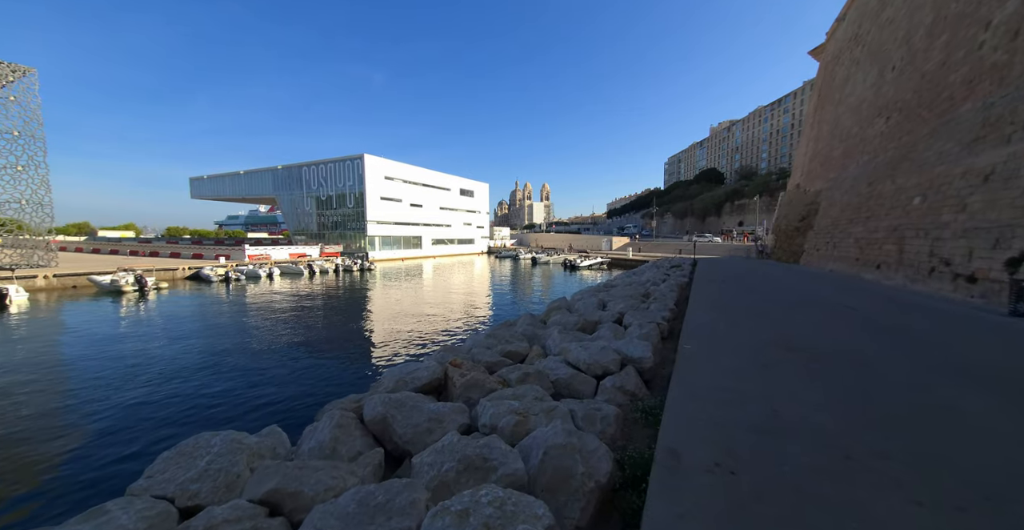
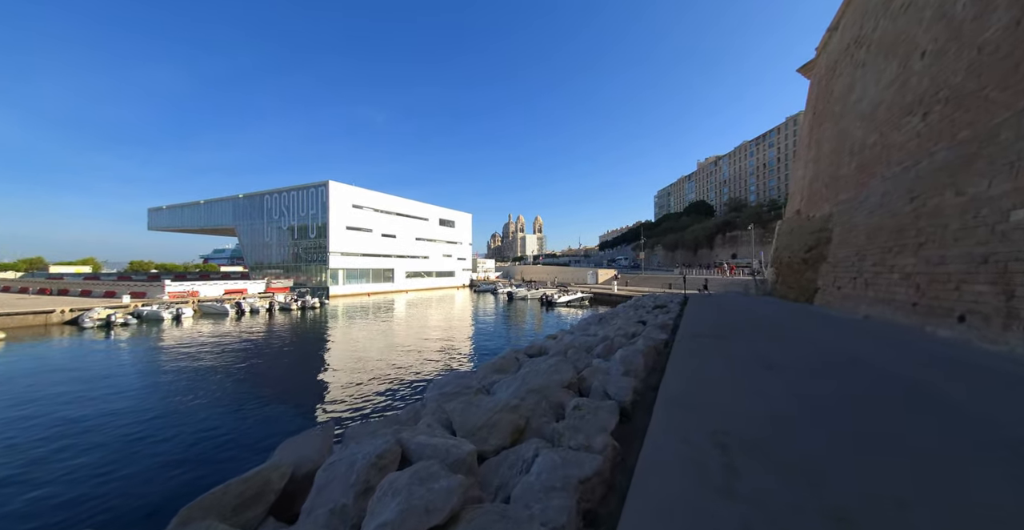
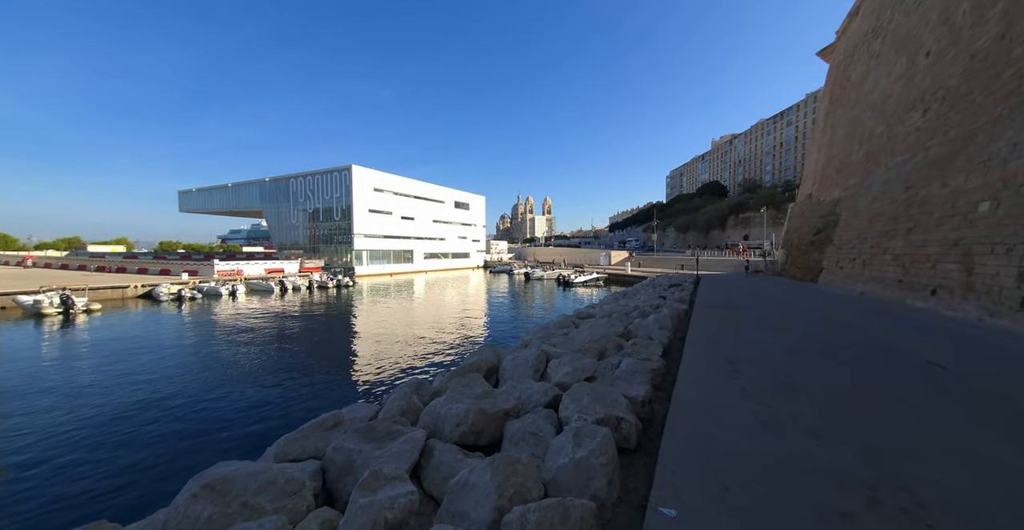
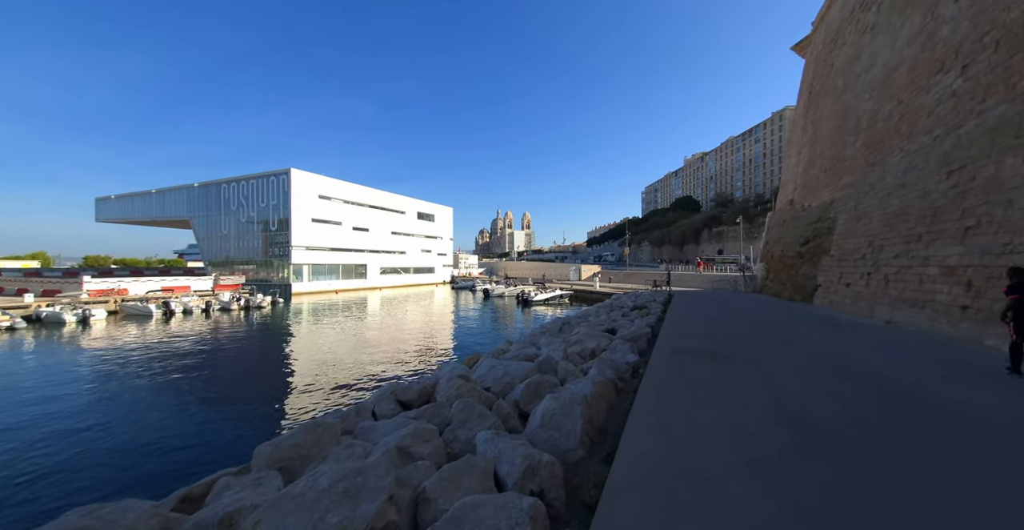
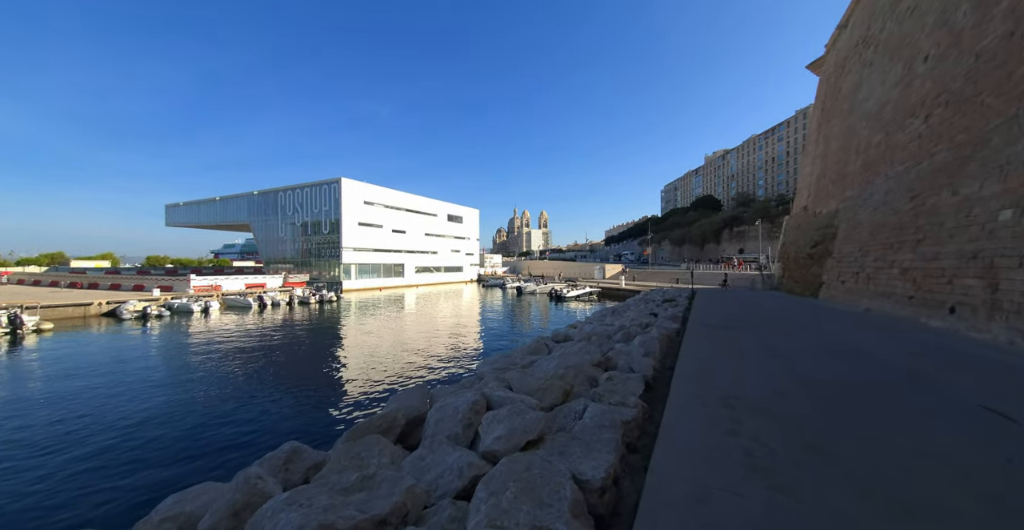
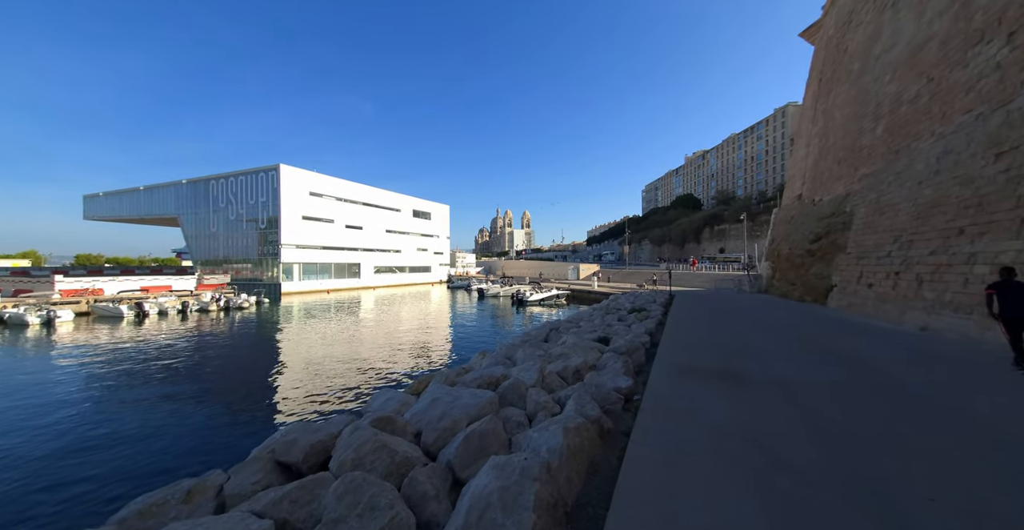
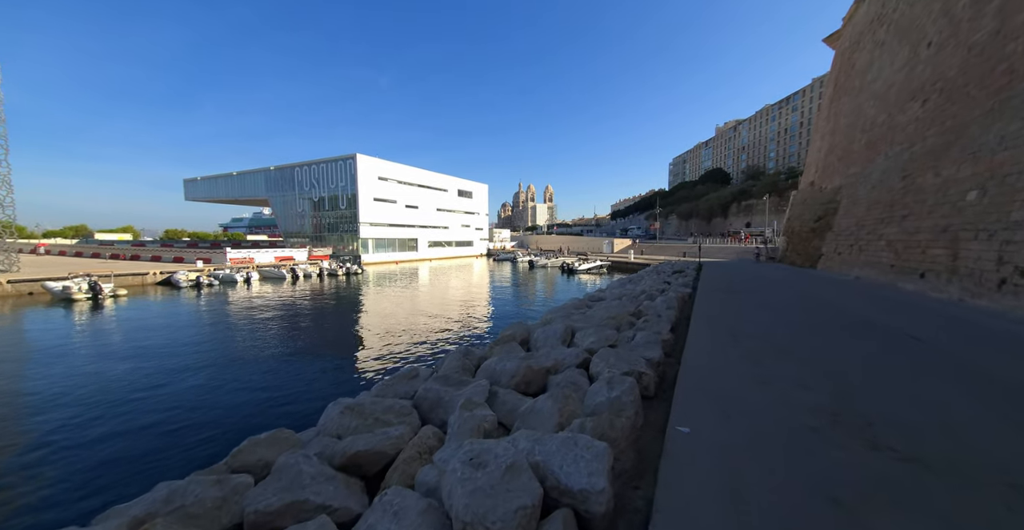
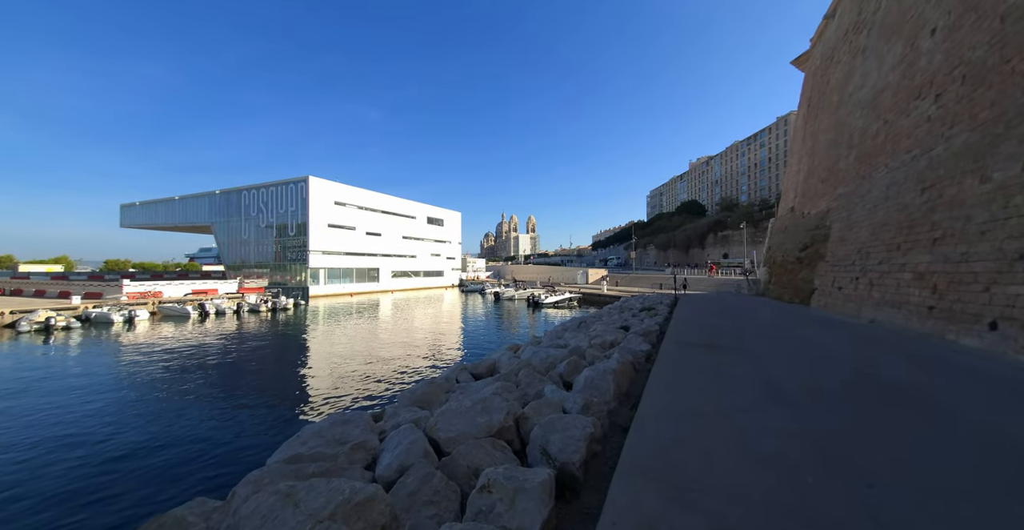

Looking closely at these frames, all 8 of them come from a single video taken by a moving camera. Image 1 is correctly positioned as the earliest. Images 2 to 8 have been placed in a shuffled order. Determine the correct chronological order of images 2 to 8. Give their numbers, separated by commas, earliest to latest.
7, 3, 5, 2, 8, 4, 6
